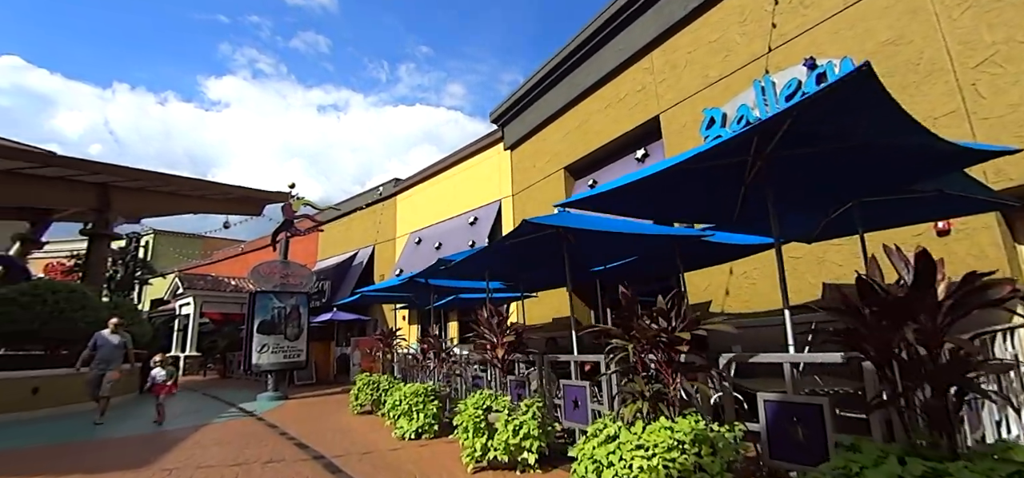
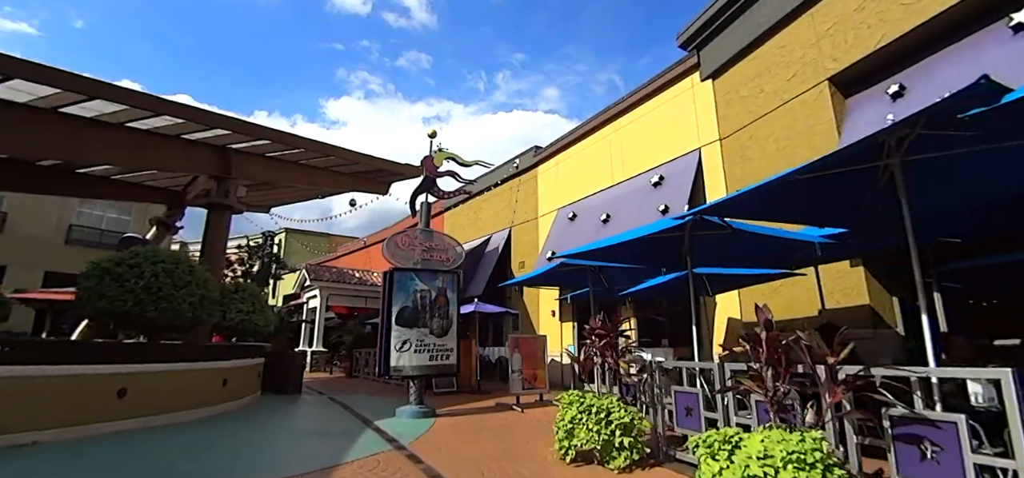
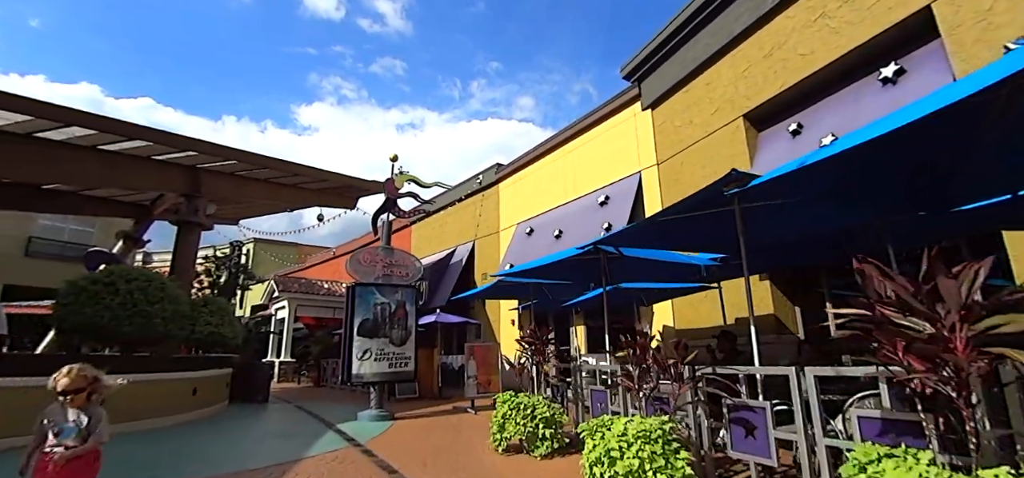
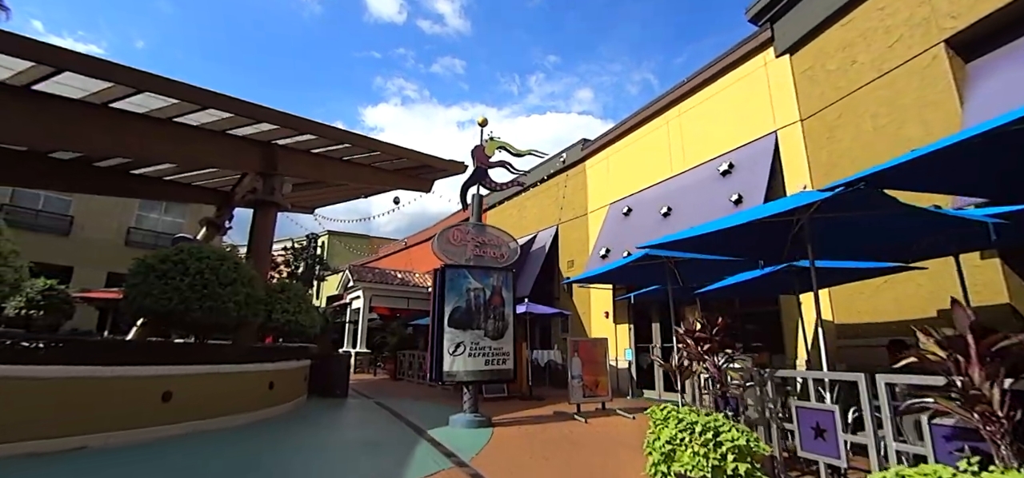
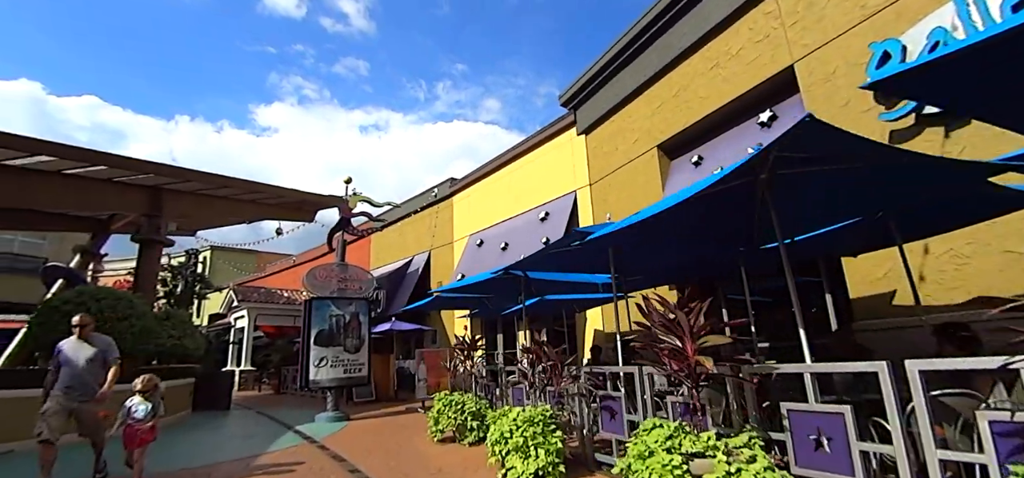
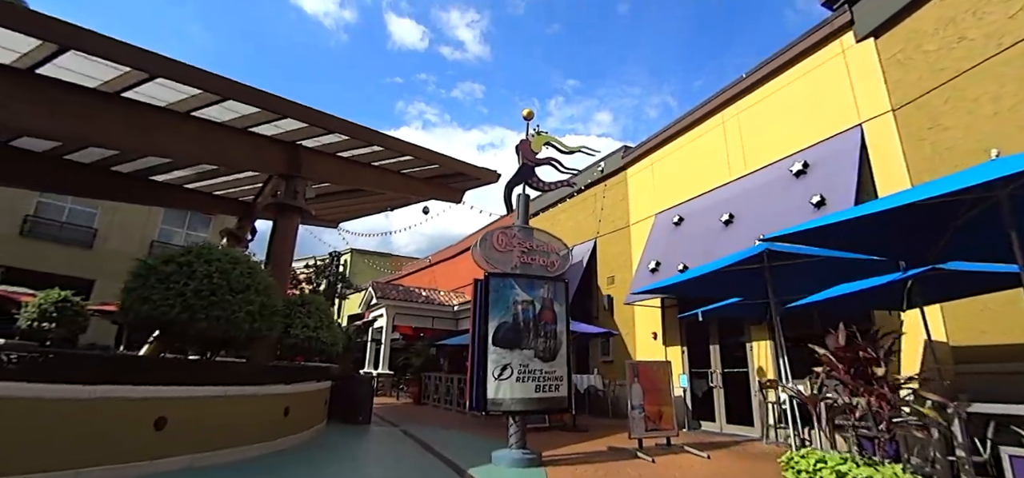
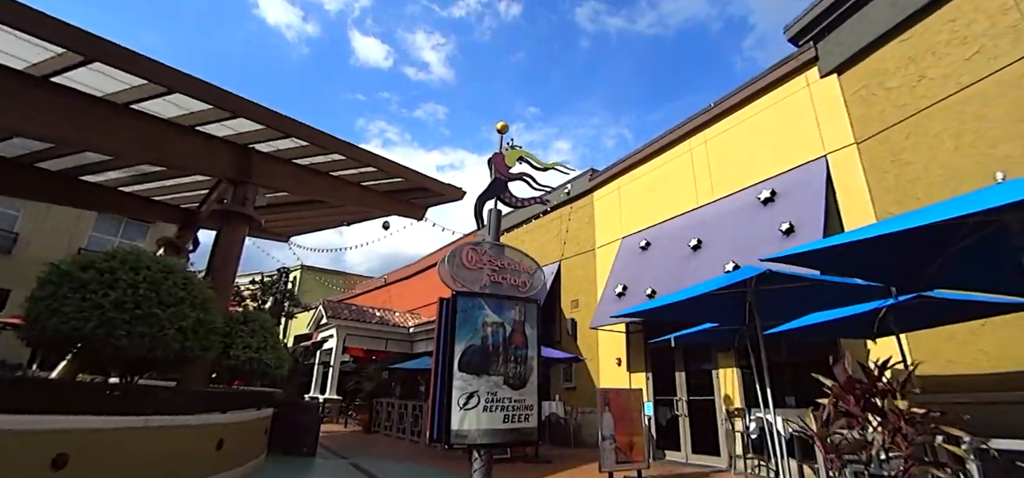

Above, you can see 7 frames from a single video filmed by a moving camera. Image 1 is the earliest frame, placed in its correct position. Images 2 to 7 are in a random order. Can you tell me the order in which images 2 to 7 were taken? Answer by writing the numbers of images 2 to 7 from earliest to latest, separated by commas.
5, 3, 2, 4, 6, 7
